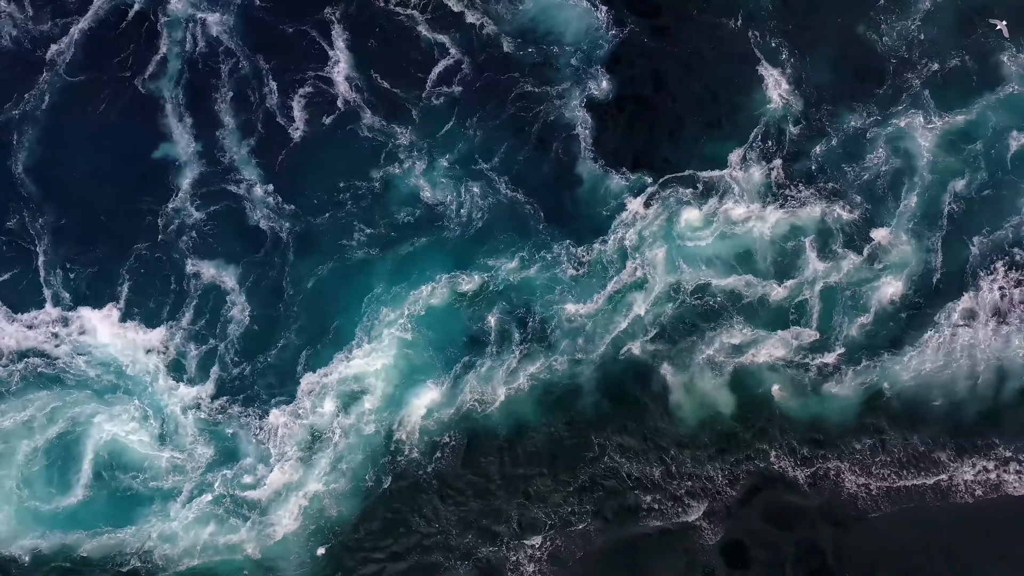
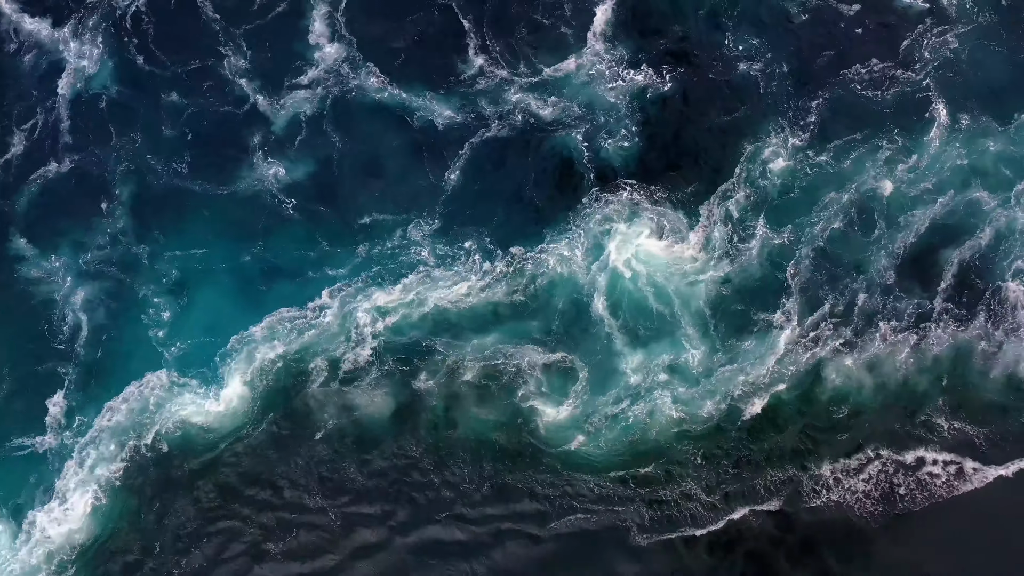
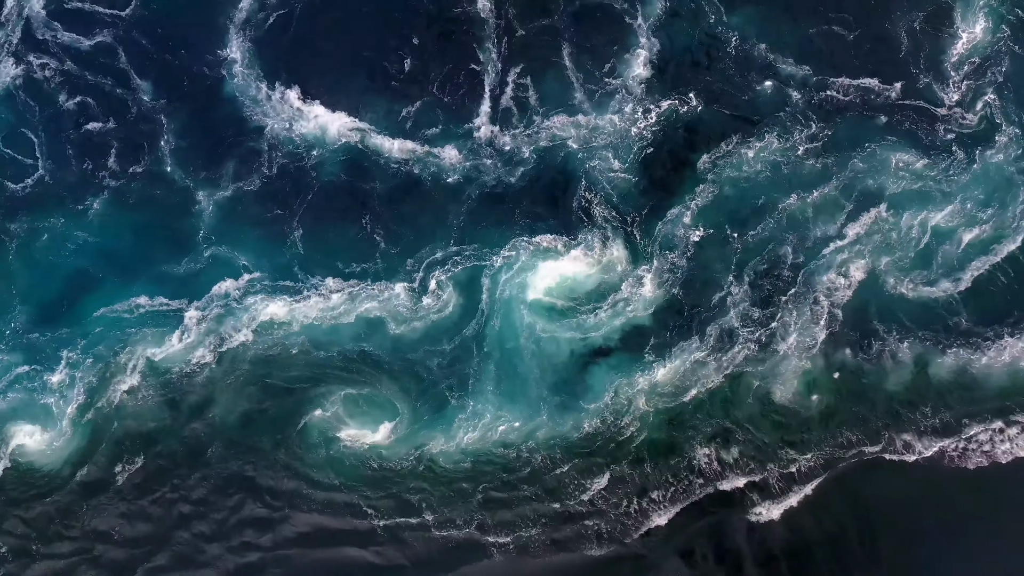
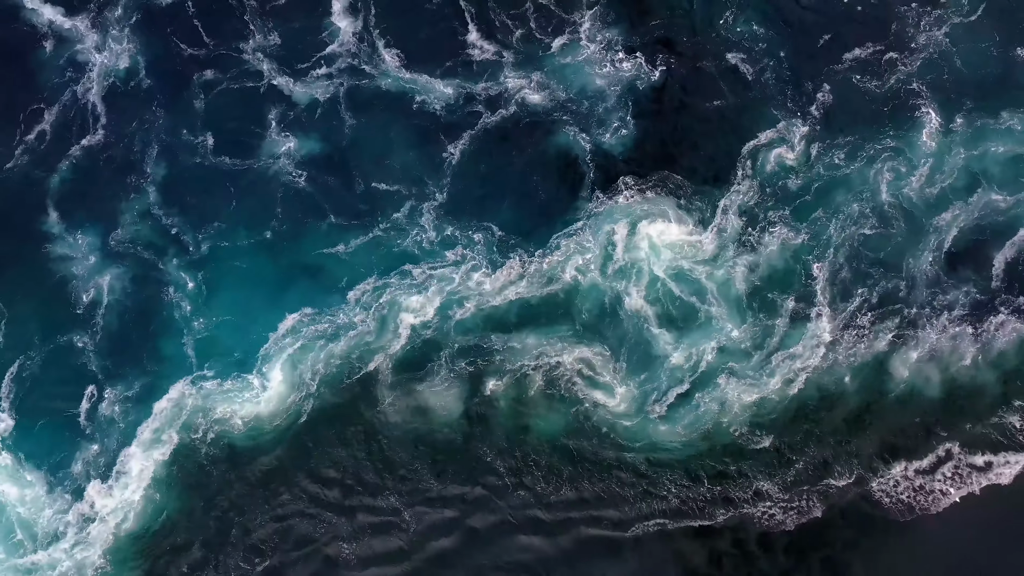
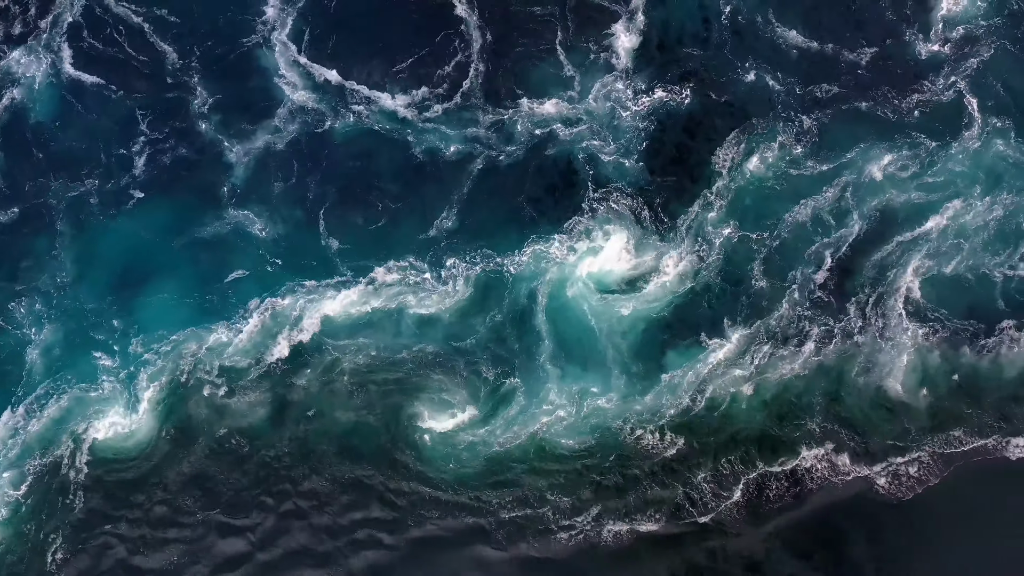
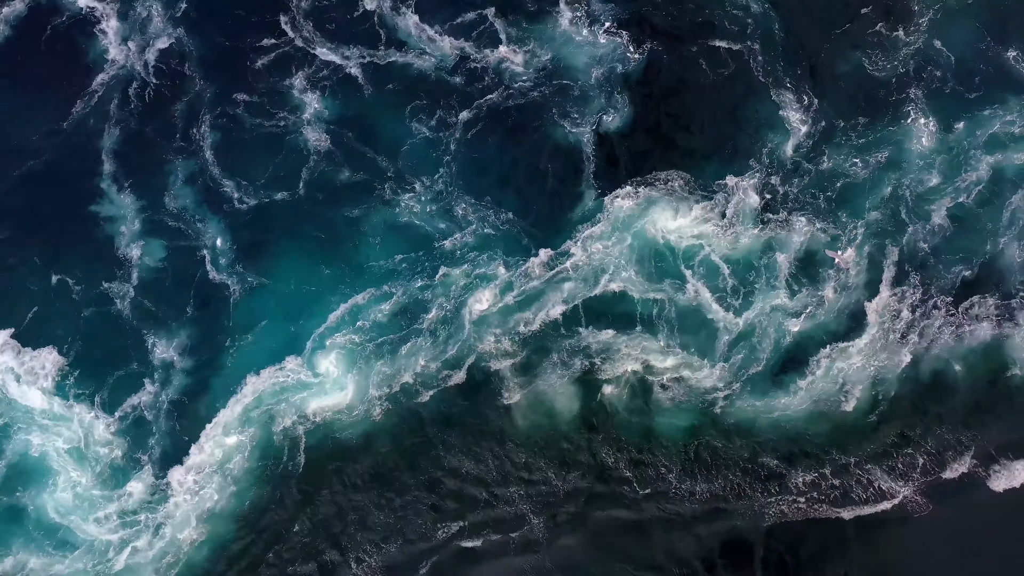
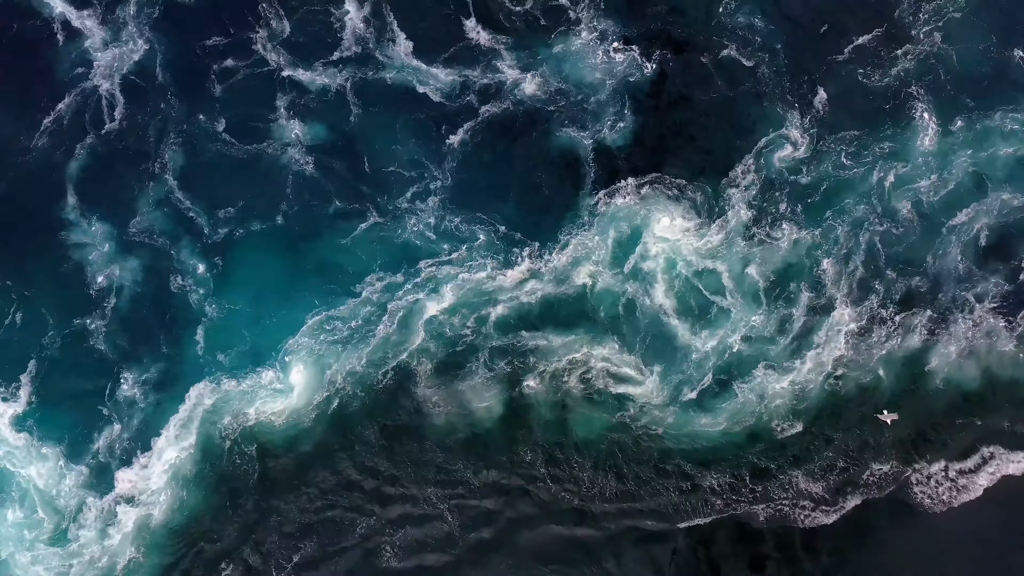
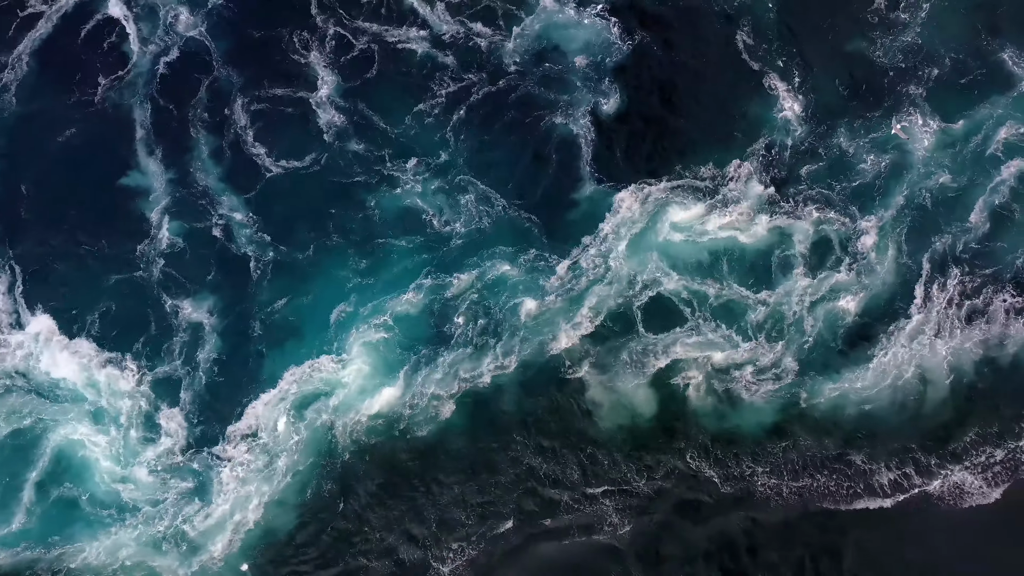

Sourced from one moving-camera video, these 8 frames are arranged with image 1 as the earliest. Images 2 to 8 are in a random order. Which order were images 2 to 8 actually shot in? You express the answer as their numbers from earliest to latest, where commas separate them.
8, 6, 7, 4, 2, 5, 3
